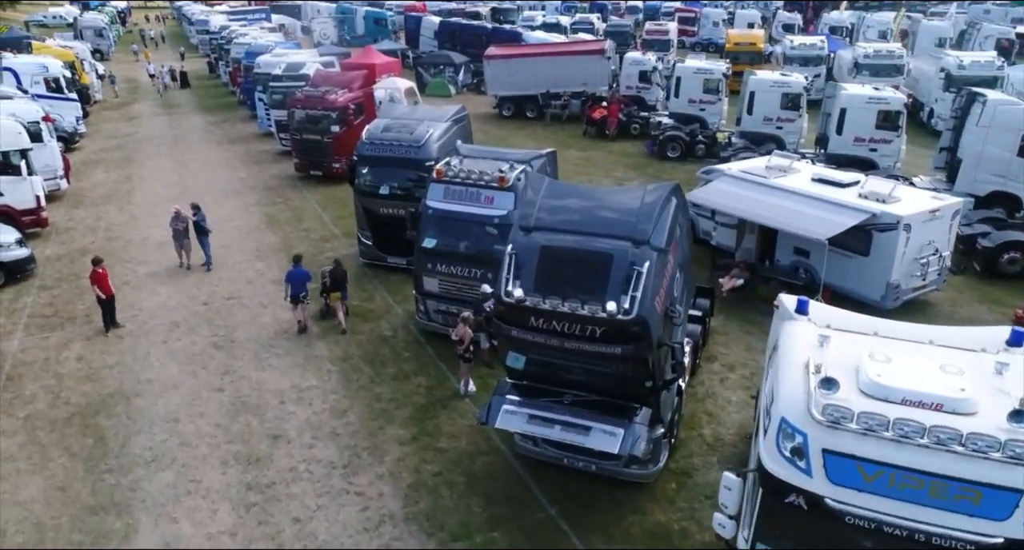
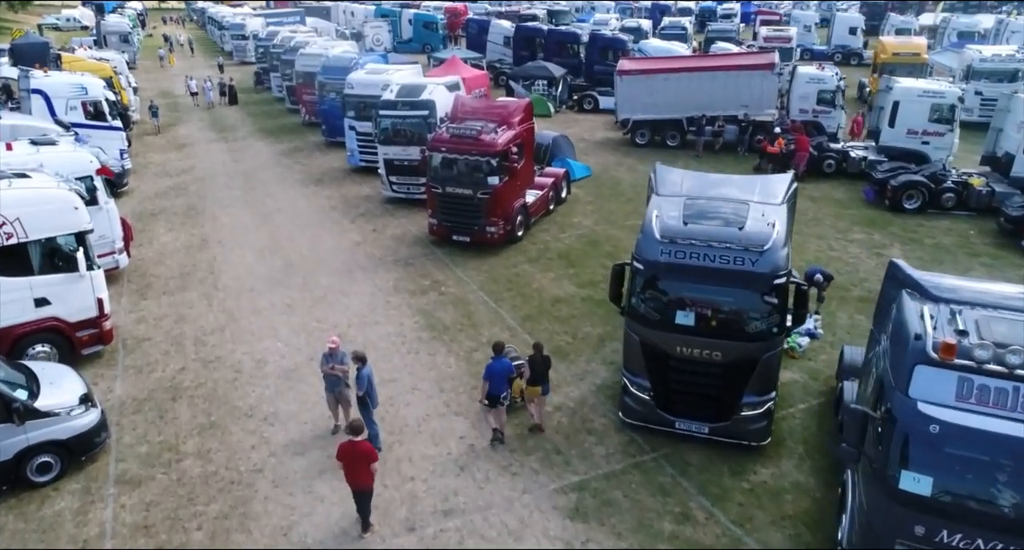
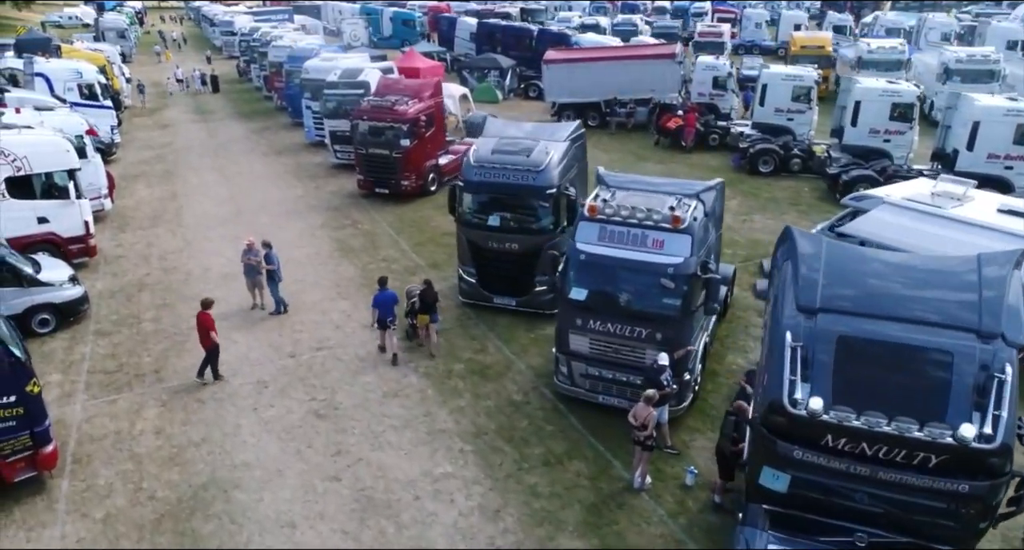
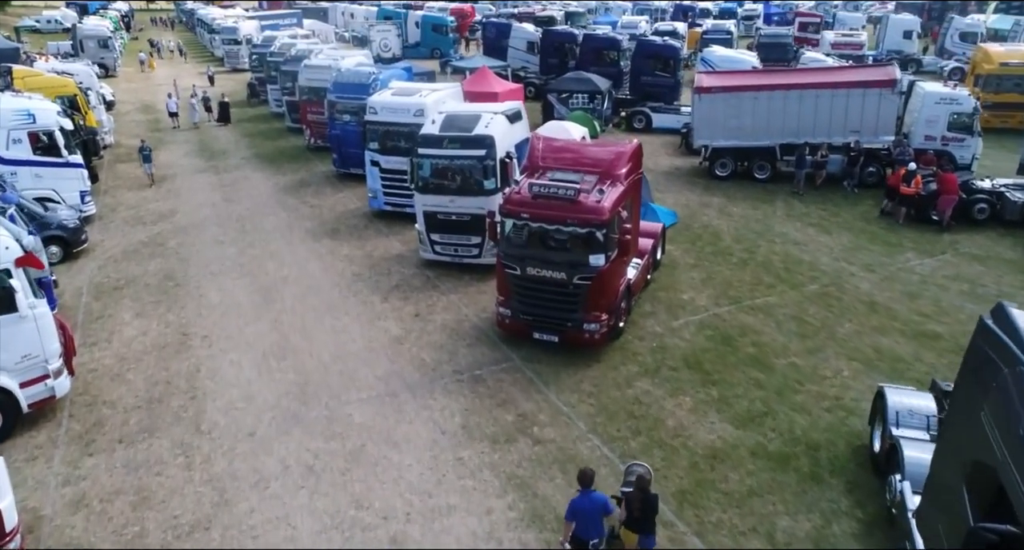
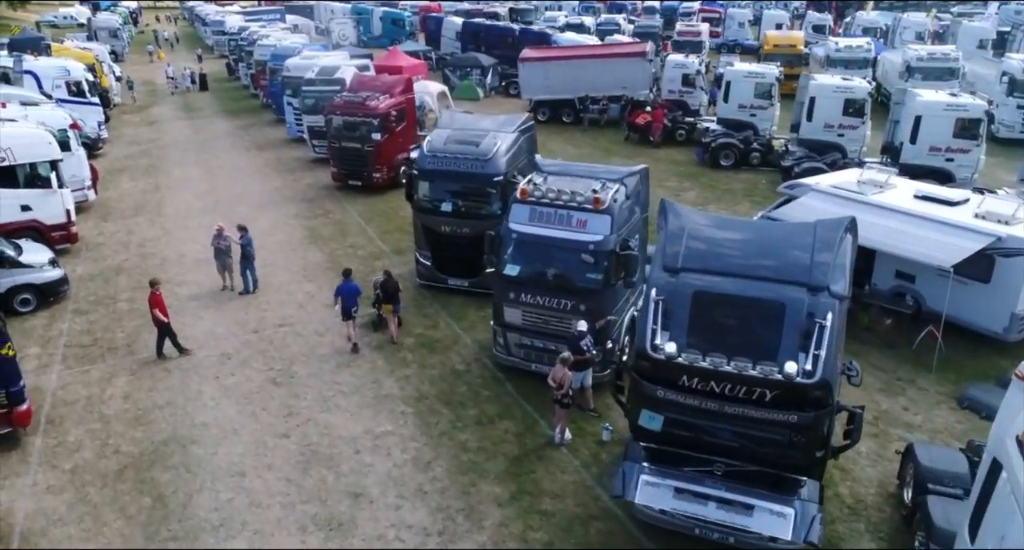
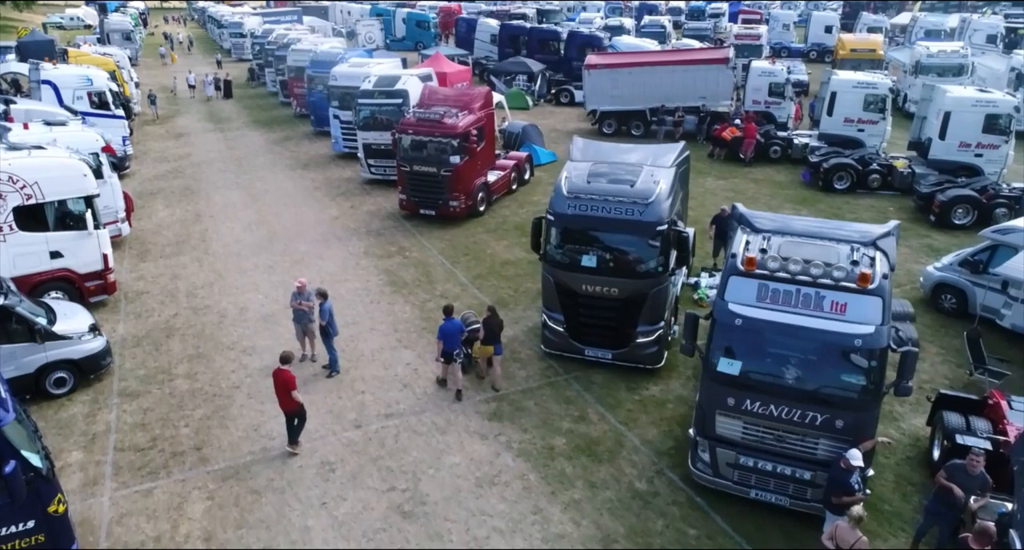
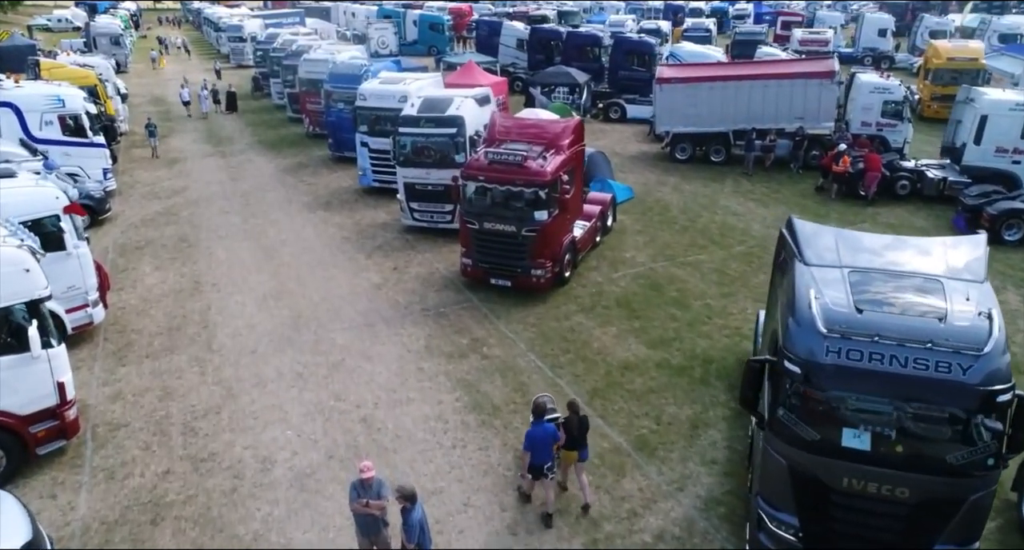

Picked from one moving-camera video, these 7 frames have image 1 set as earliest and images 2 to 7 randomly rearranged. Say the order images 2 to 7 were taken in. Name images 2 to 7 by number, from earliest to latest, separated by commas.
5, 3, 6, 2, 7, 4
